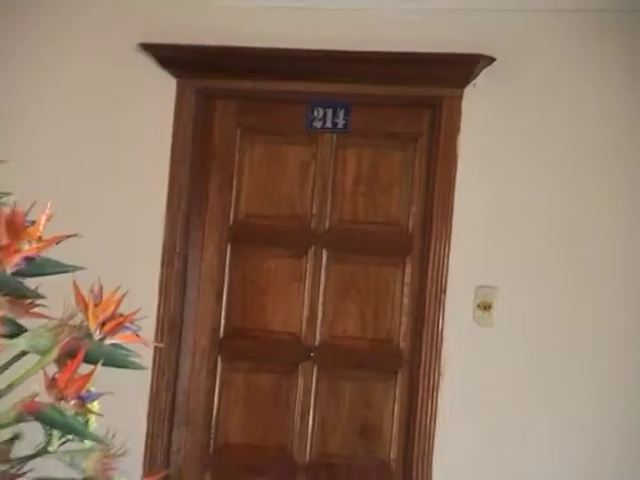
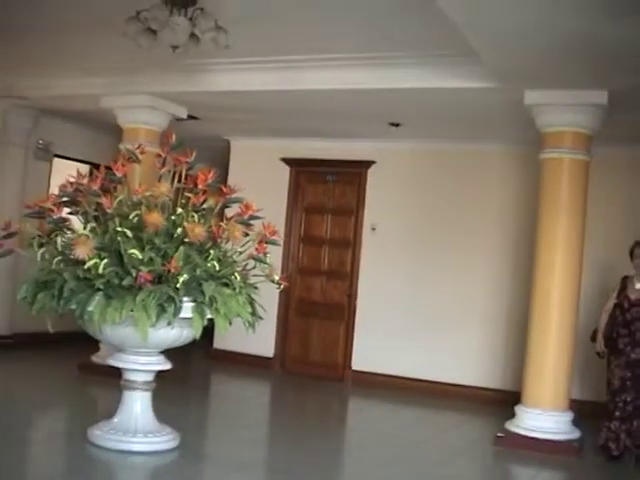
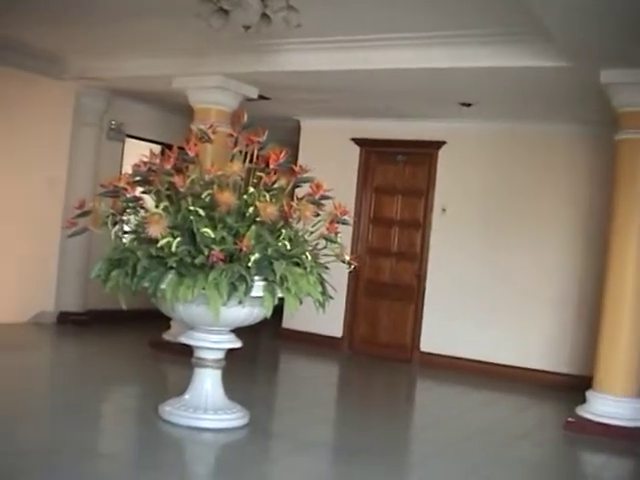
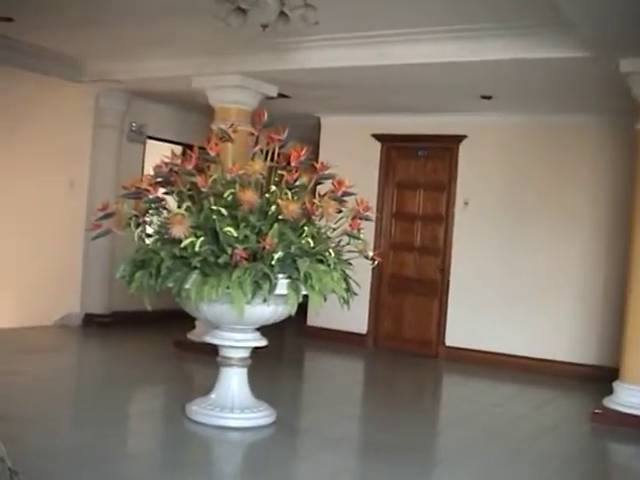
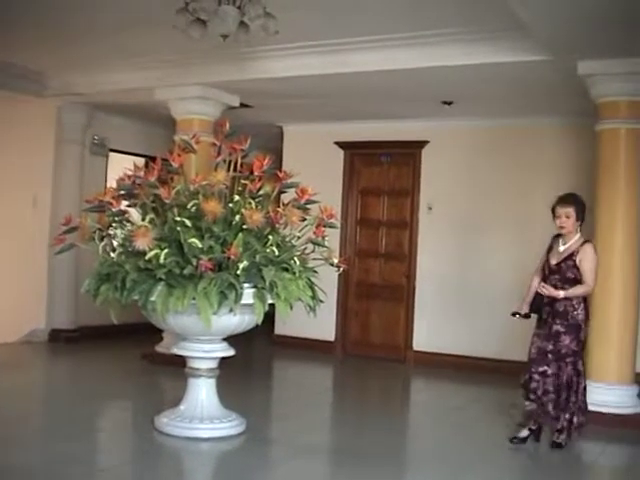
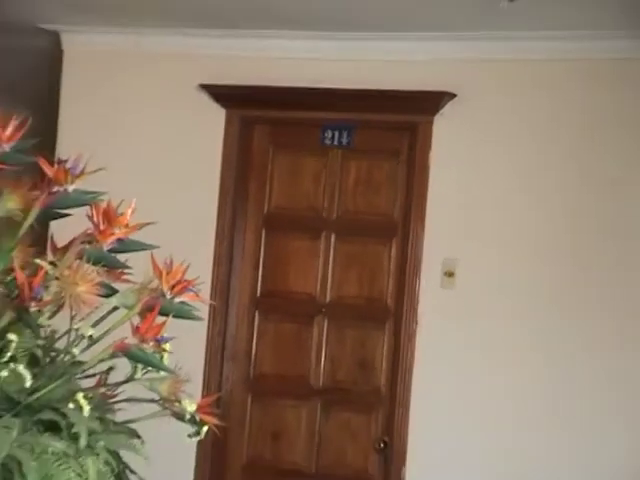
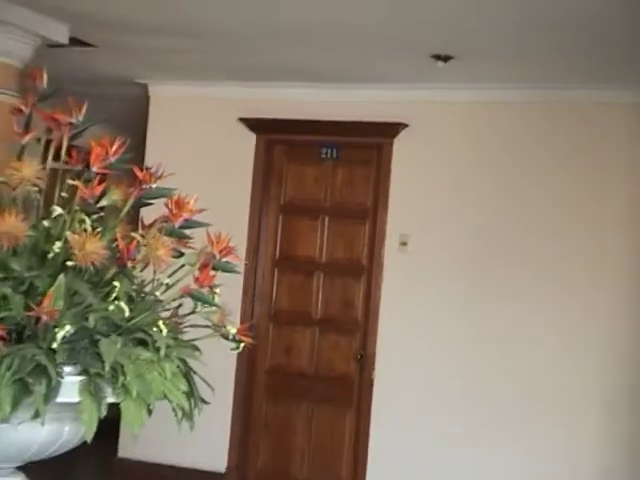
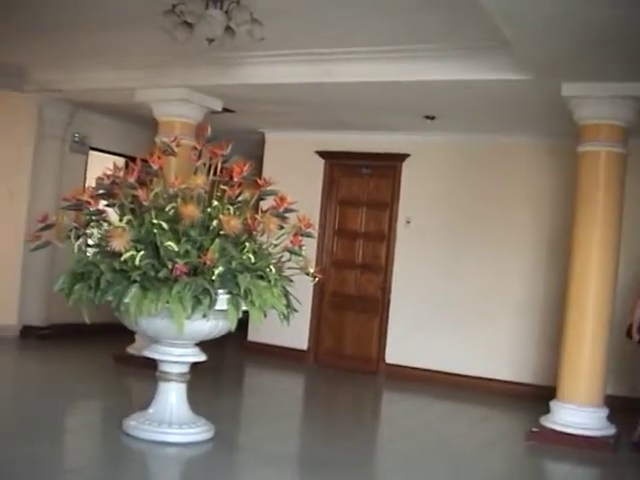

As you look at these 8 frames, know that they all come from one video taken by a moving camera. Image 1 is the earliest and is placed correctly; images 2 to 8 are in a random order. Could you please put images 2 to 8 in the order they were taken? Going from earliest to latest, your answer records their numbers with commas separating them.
6, 7, 2, 8, 3, 4, 5
